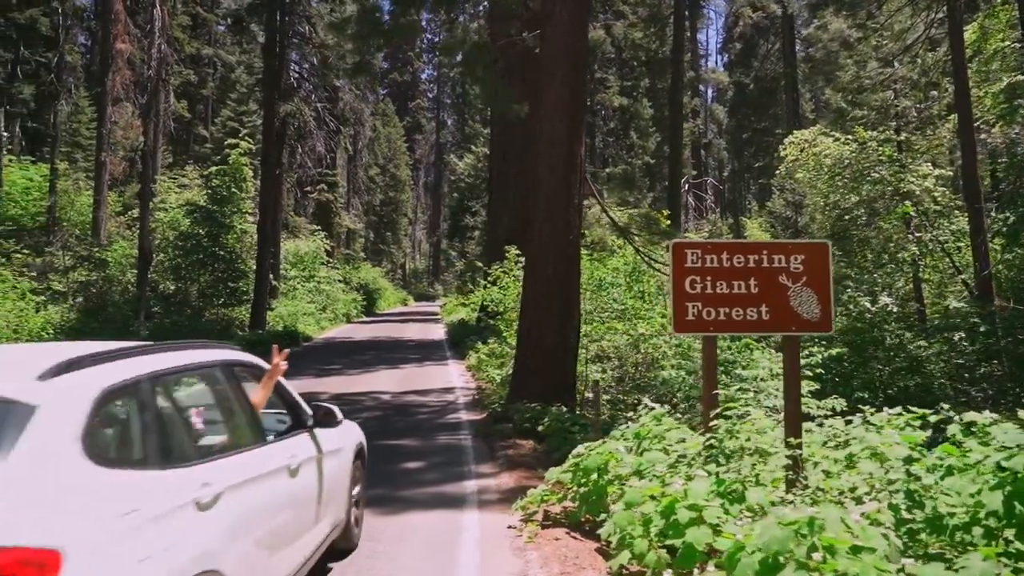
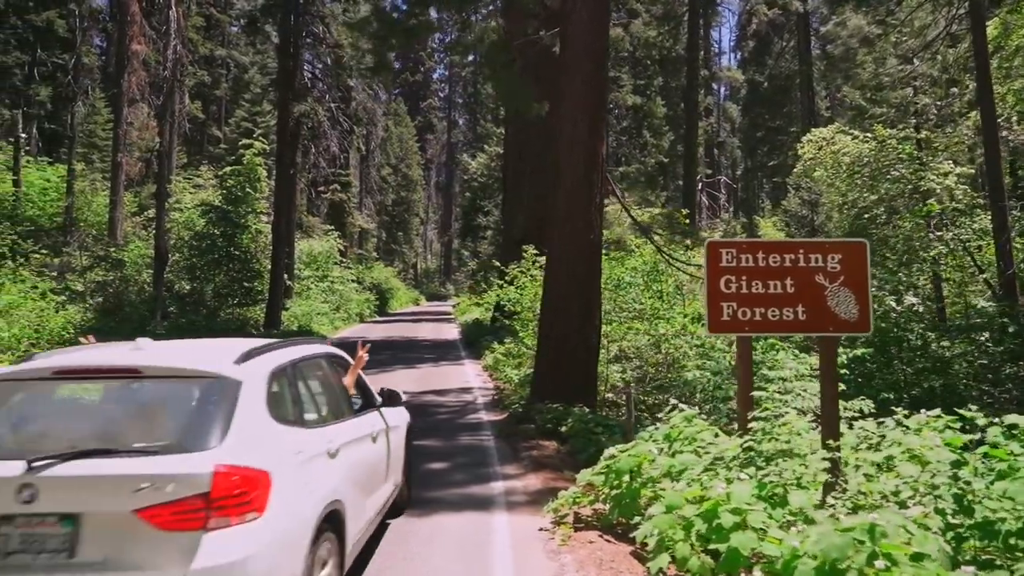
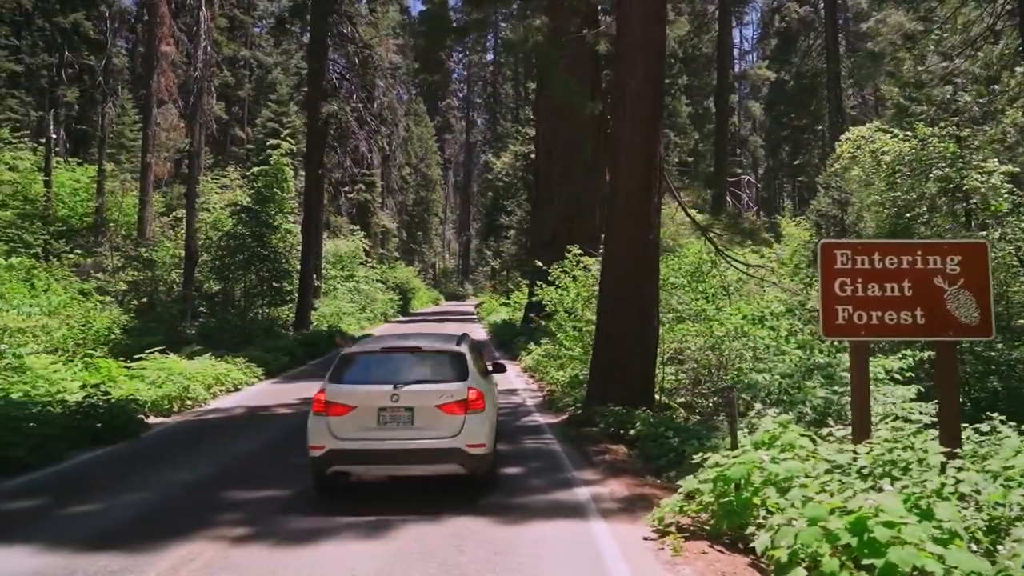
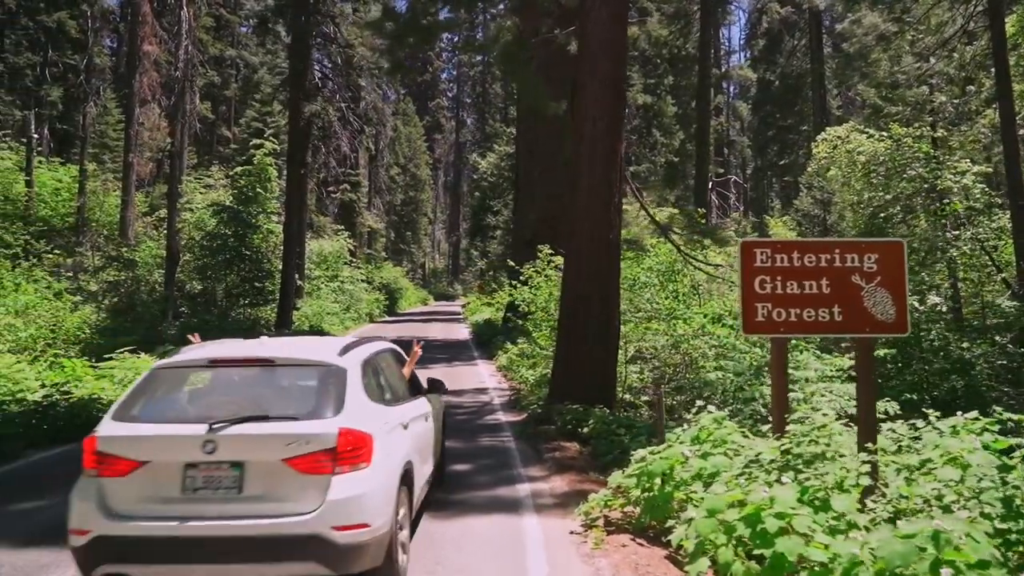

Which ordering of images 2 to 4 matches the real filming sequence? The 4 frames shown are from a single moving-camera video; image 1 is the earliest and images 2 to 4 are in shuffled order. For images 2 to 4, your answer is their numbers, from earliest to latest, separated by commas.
2, 4, 3
